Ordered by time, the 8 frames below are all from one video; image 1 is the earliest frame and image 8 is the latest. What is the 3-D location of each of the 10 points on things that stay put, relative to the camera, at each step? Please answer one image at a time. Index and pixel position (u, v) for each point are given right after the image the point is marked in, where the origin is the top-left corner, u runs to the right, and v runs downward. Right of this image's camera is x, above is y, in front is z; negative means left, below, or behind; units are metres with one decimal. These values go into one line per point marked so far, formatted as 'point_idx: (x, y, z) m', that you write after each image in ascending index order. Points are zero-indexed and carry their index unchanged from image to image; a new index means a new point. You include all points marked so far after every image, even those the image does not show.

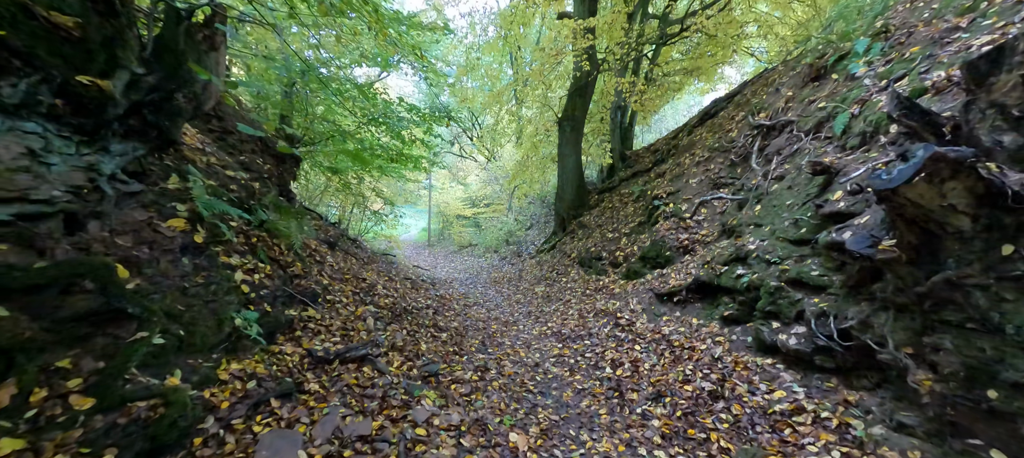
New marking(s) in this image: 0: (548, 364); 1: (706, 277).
0: (+0.7, -2.7, +7.8) m
1: (+3.8, -1.0, +7.7) m
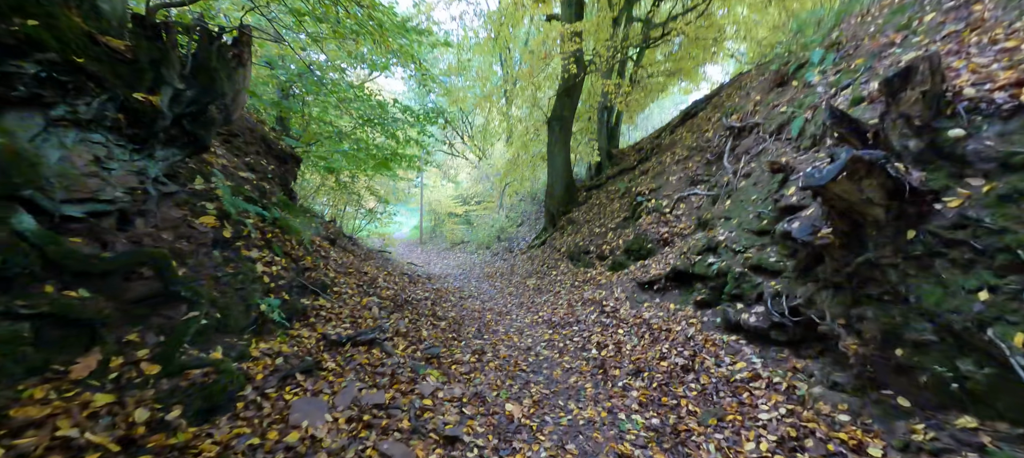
0: (+0.6, -2.5, +8.6) m
1: (+3.7, -0.8, +8.5) m
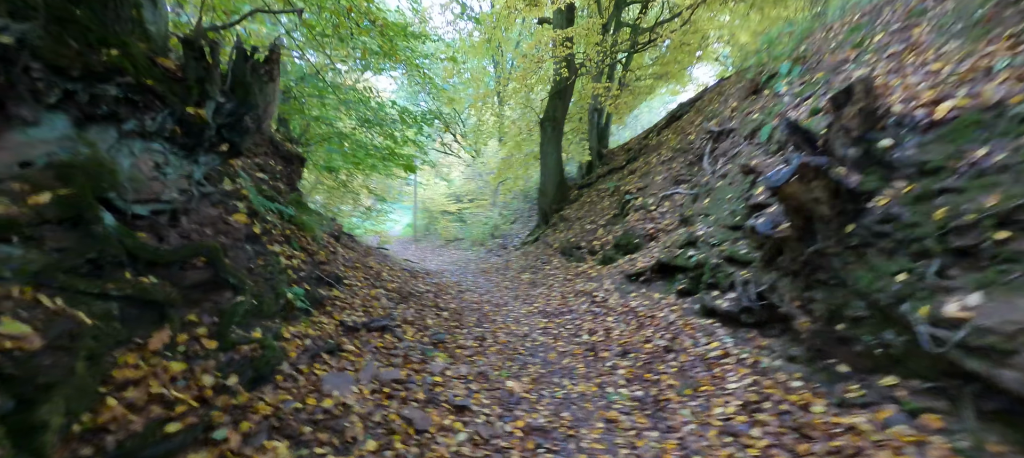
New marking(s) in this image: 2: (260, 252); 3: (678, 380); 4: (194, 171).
0: (+0.6, -2.5, +9.3) m
1: (+3.6, -0.7, +9.3) m
2: (-4.0, -0.4, +6.3) m
3: (+2.6, -2.4, +6.3) m
4: (-4.1, +0.8, +5.1) m
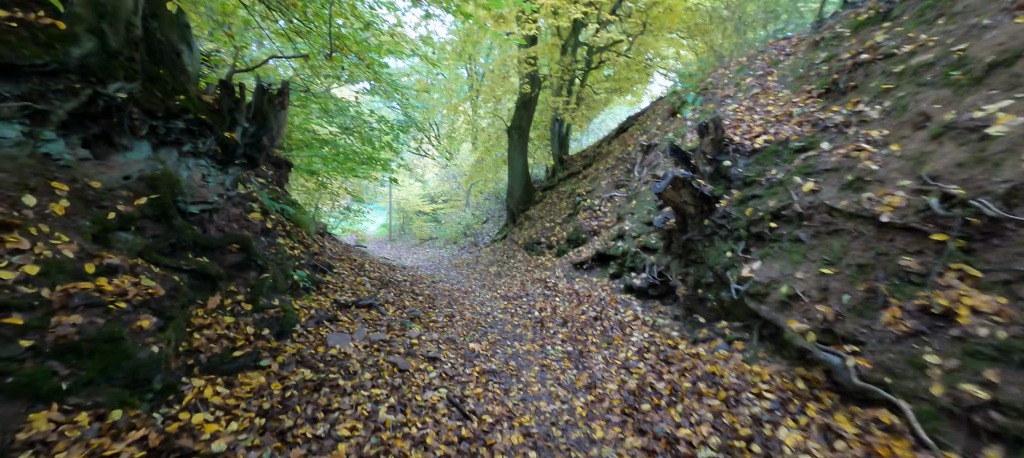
0: (-0.5, -2.4, +11.3) m
1: (+2.6, -0.6, +11.4) m
2: (-4.8, -0.3, +8.0) m
3: (+1.8, -2.3, +8.4) m
4: (-4.9, +0.9, +6.8) m
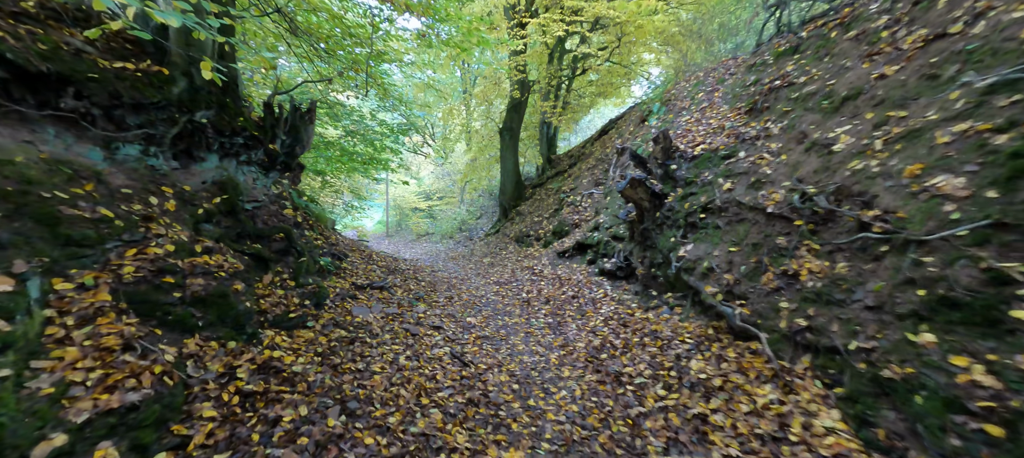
0: (-0.7, -2.1, +13.0) m
1: (+2.3, -0.4, +13.2) m
2: (-5.1, -0.1, +9.6) m
3: (+1.6, -2.0, +10.1) m
4: (-5.1, +1.0, +8.4) m
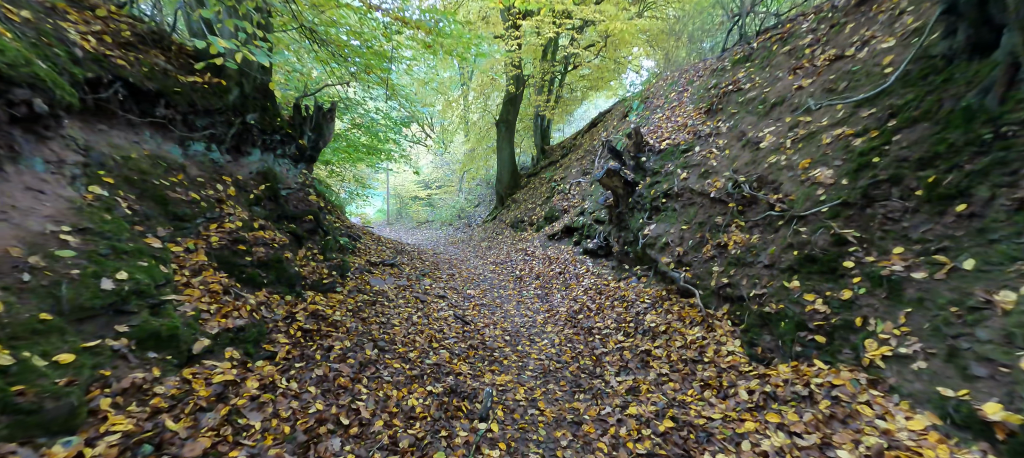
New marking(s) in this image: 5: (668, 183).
0: (-0.9, -1.6, +14.6) m
1: (+2.1, +0.2, +14.7) m
2: (-5.2, +0.3, +11.1) m
3: (+1.4, -1.6, +11.7) m
4: (-5.3, +1.4, +9.8) m
5: (+3.6, +1.1, +9.3) m
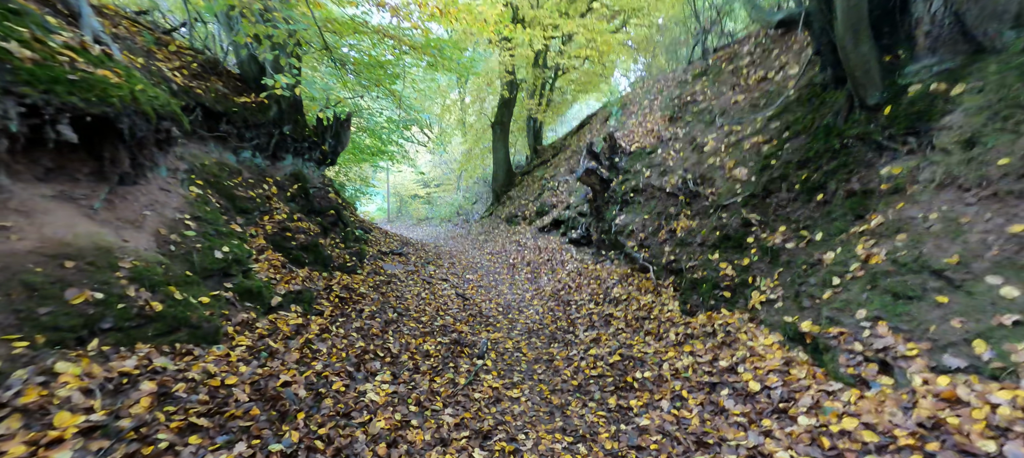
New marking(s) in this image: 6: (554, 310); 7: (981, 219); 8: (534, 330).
0: (-1.2, -1.3, +16.3) m
1: (+1.9, +0.5, +16.4) m
2: (-5.5, +0.5, +12.8) m
3: (+1.2, -1.3, +13.4) m
4: (-5.5, +1.6, +11.5) m
5: (+3.4, +1.4, +11.1) m
6: (+1.0, -1.9, +9.2) m
7: (+4.6, +0.1, +3.9) m
8: (+0.5, -2.1, +8.3) m
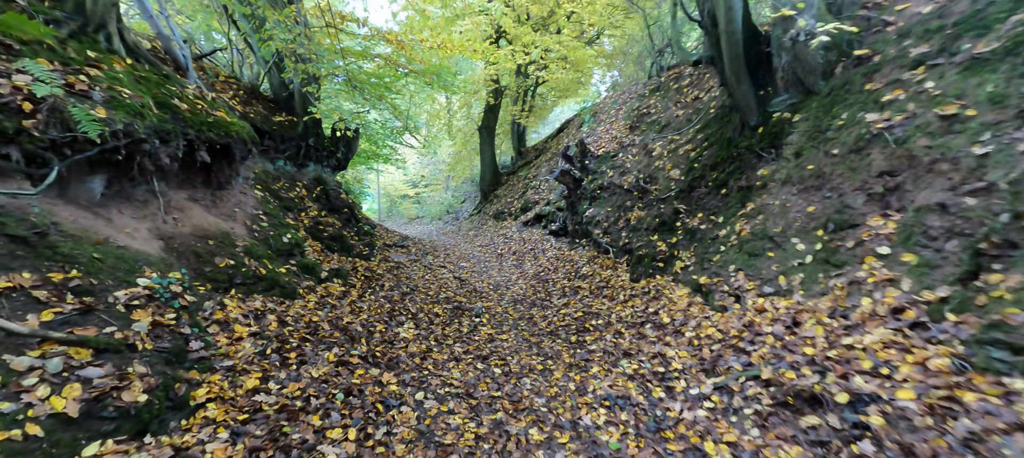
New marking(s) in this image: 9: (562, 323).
0: (-1.7, -1.1, +18.3) m
1: (+1.3, +0.8, +18.6) m
2: (-5.9, +0.7, +14.7) m
3: (+0.7, -1.1, +15.6) m
4: (-5.9, +1.8, +13.4) m
5: (+3.0, +1.6, +13.3) m
6: (+0.7, -1.6, +11.4) m
7: (+4.4, +0.4, +6.1) m
8: (+0.2, -1.9, +10.4) m
9: (+1.0, -1.9, +8.3) m
